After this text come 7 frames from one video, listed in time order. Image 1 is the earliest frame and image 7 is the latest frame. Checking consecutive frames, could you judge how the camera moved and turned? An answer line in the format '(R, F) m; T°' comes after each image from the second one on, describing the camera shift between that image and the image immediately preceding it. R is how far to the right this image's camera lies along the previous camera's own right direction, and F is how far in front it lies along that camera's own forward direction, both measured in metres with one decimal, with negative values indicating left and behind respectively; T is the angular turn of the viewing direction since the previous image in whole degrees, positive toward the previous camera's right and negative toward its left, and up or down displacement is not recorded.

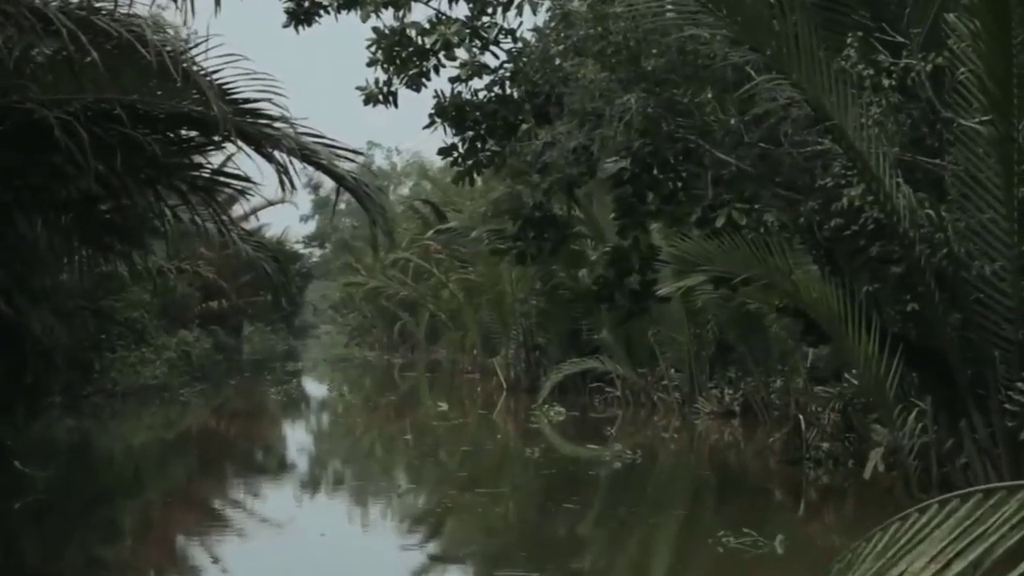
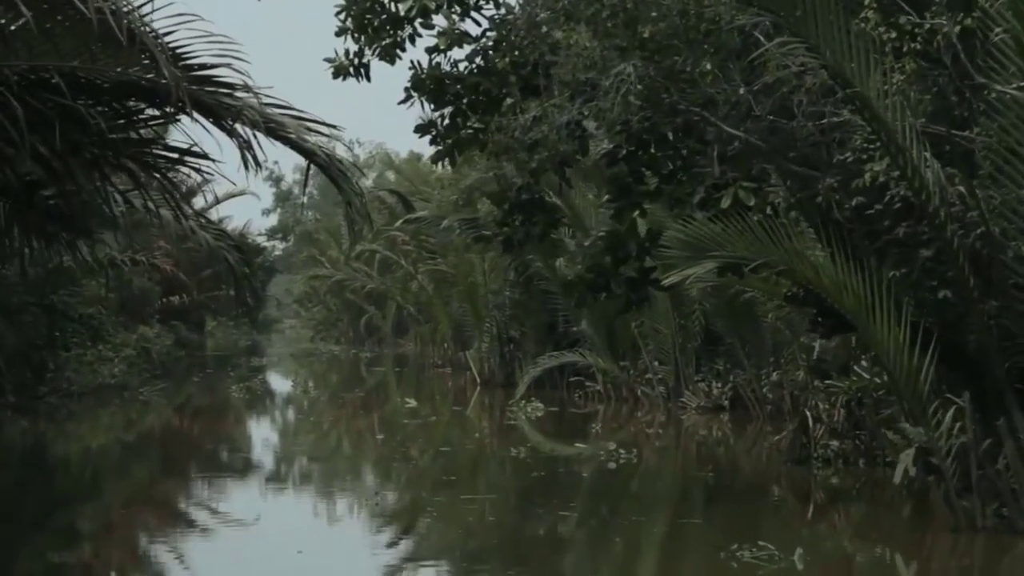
(-0.1, +0.5) m; +2°
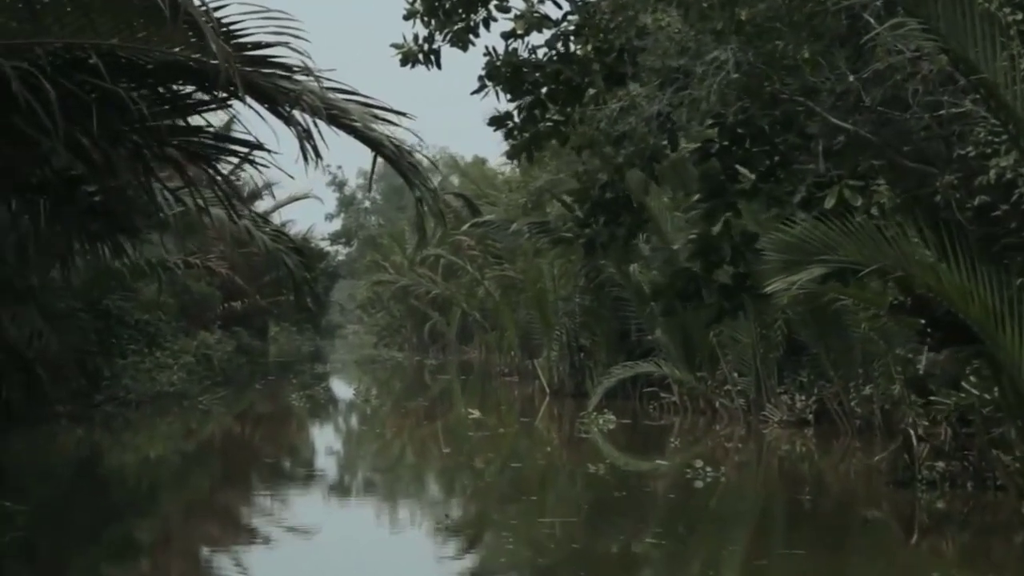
(-0.1, +0.4) m; -3°
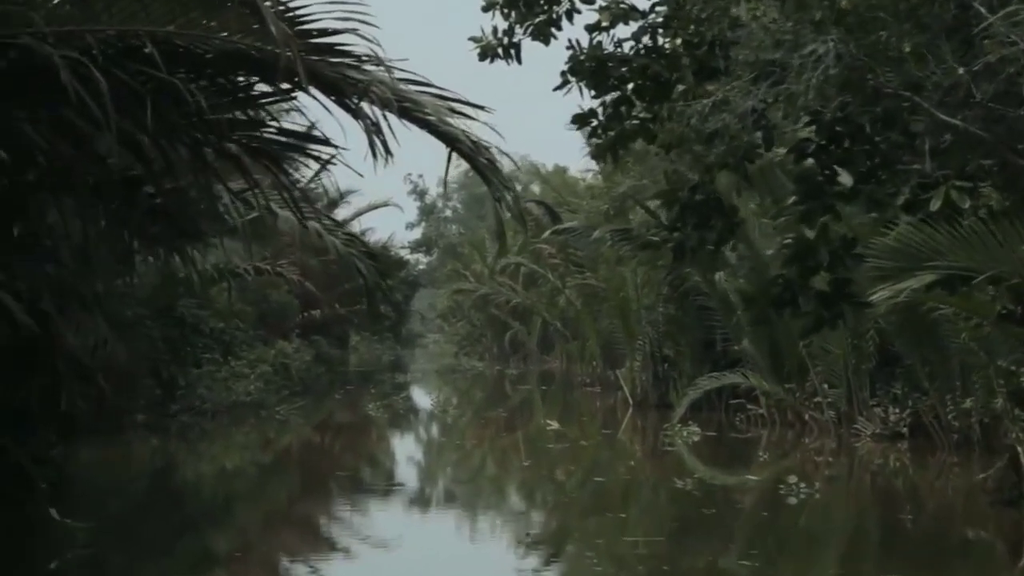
(0.0, +0.2) m; -4°
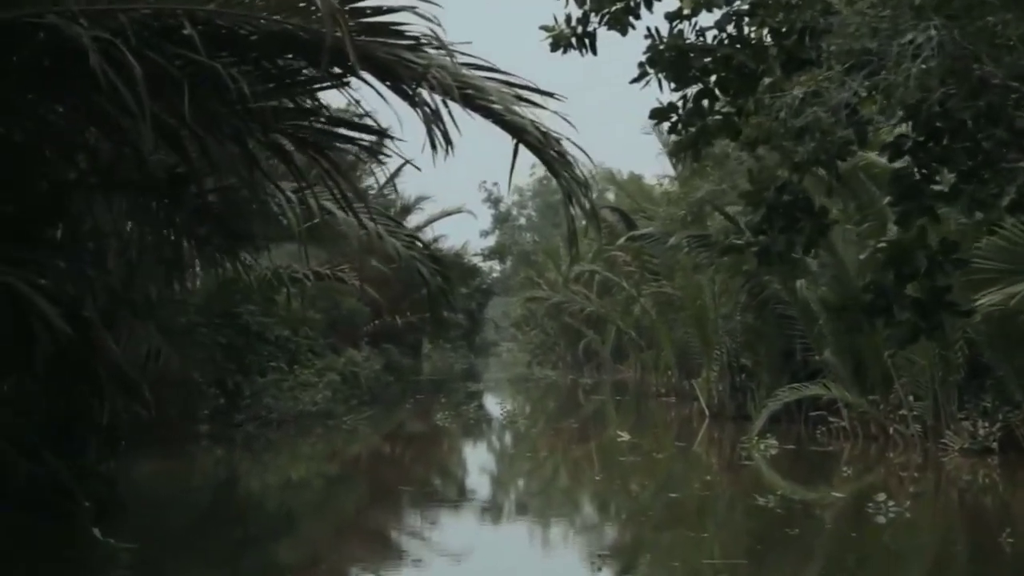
(0.0, +0.3) m; -4°
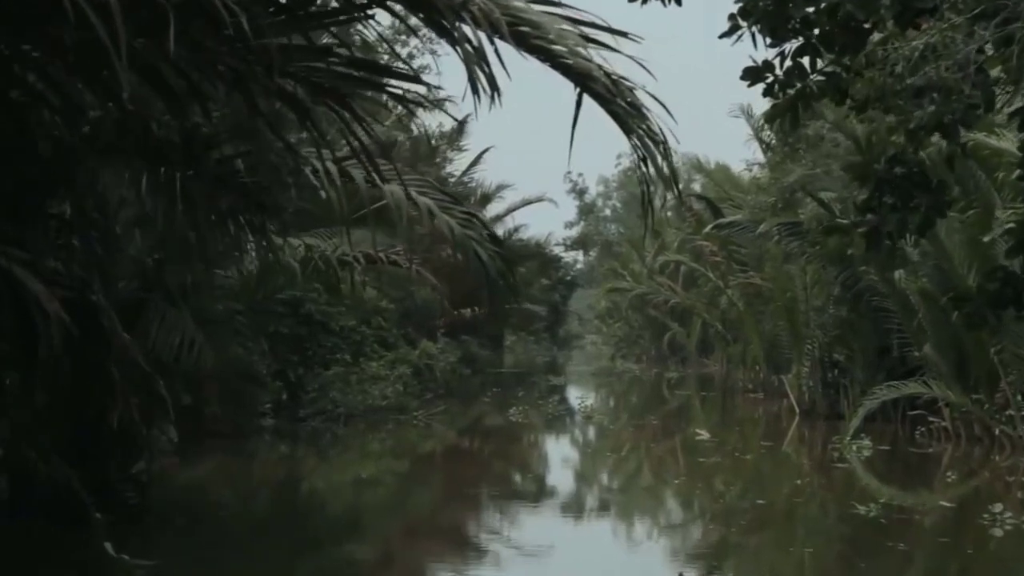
(0.0, +0.5) m; -4°
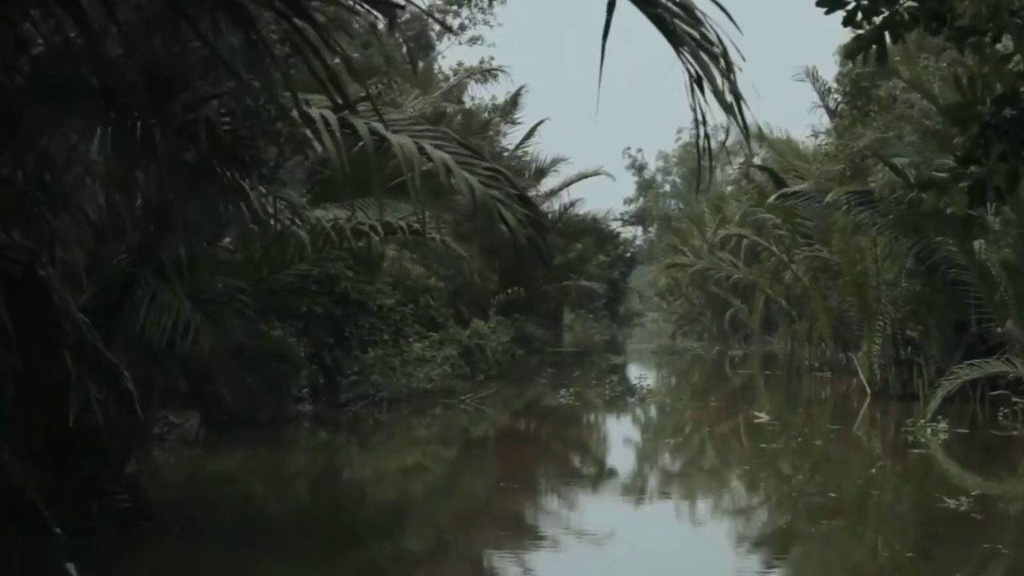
(+0.1, +0.5) m; -3°
